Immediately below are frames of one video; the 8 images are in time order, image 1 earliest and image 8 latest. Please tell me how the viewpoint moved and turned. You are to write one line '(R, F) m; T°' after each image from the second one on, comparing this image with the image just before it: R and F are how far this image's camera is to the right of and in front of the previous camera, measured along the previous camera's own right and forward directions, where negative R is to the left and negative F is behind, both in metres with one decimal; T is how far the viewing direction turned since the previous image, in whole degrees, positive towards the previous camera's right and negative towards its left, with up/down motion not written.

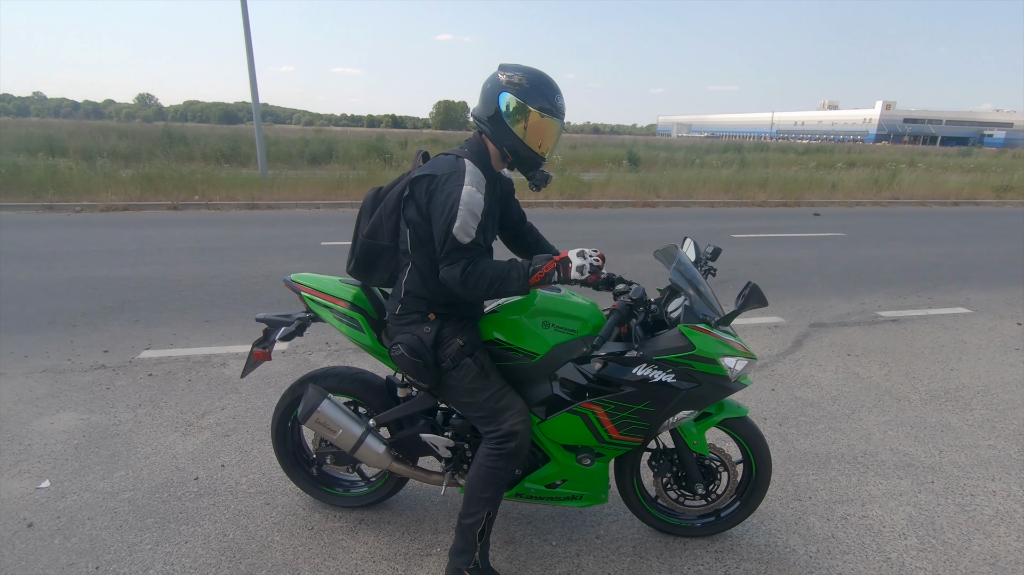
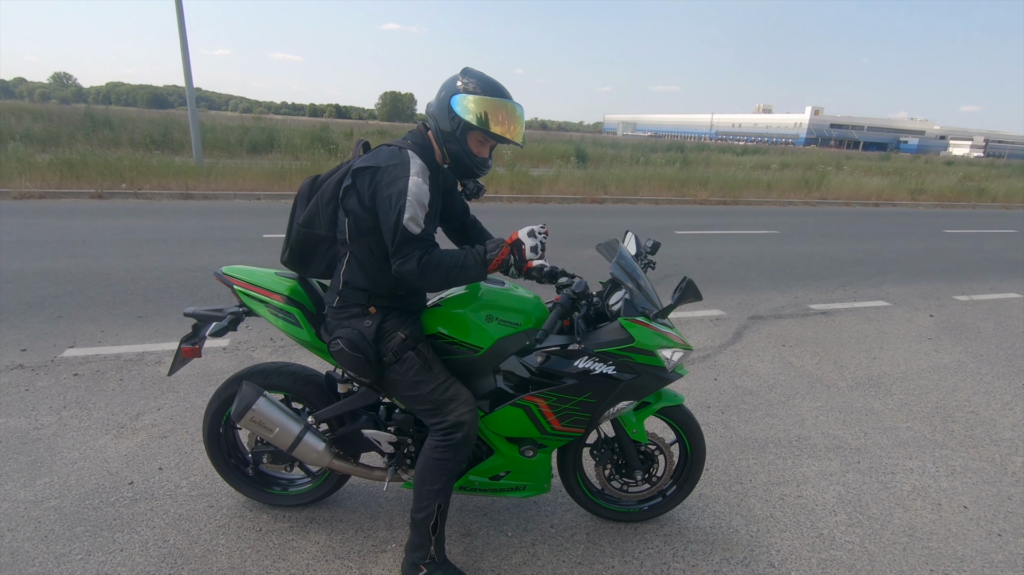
(0.0, 0.0) m; +6°
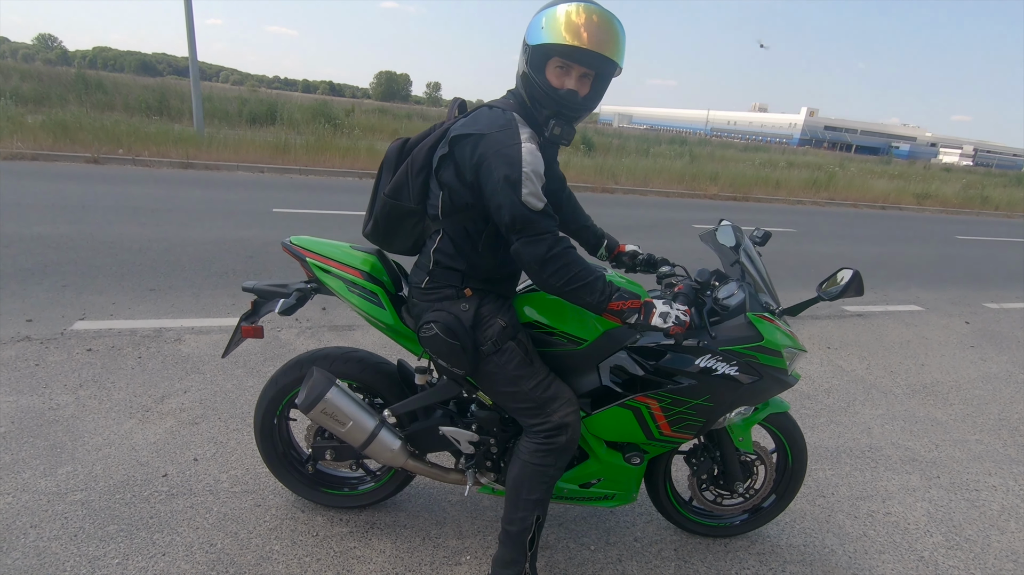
(-0.5, +0.3) m; +1°
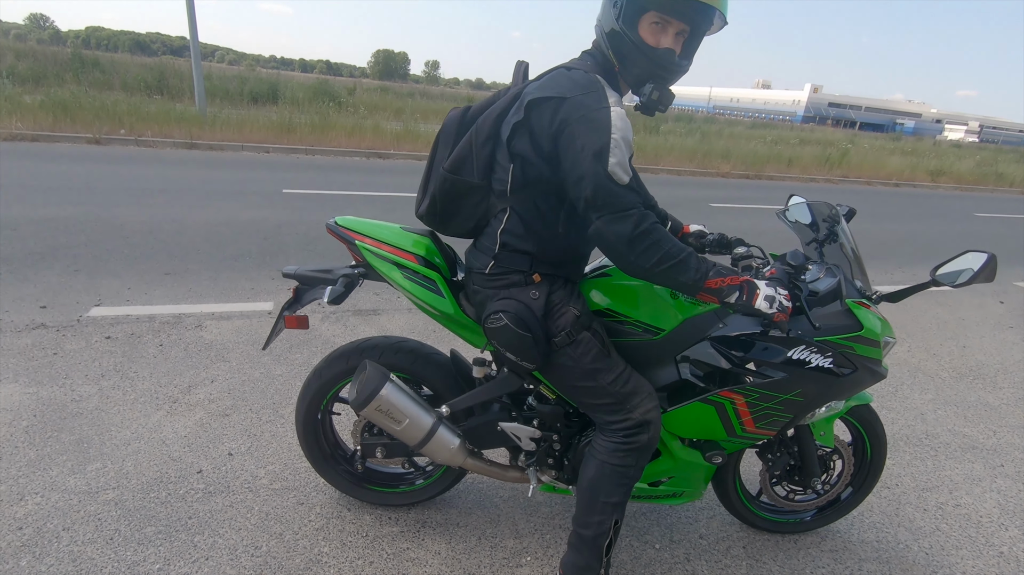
(-0.3, +0.2) m; 0°
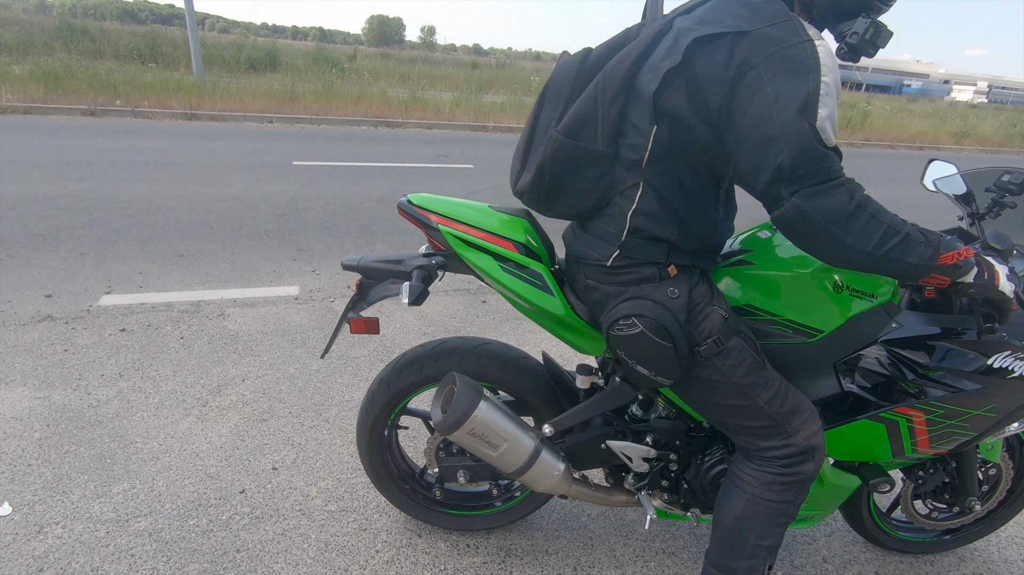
(-0.4, +0.4) m; 0°
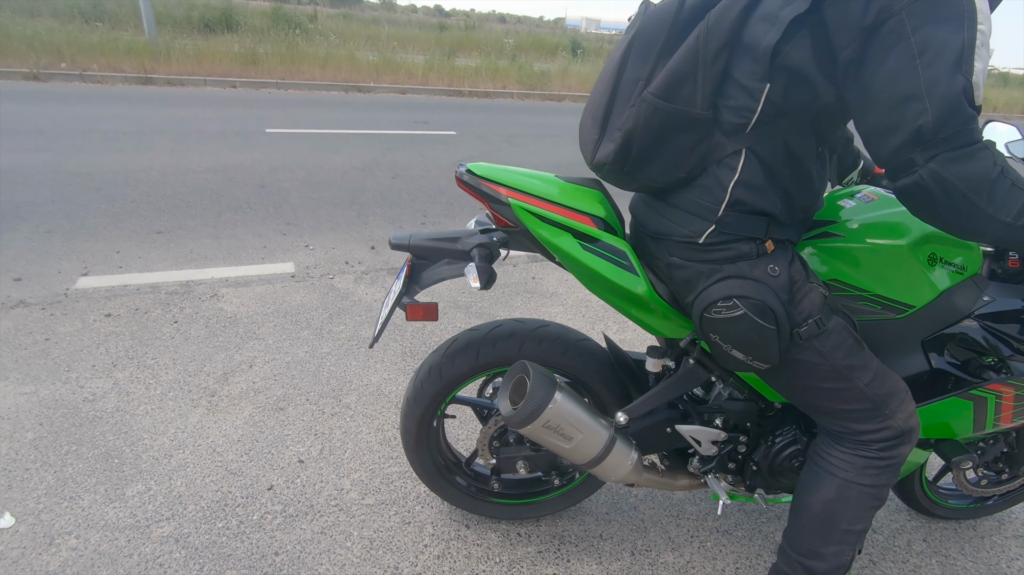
(-0.3, +0.2) m; +3°
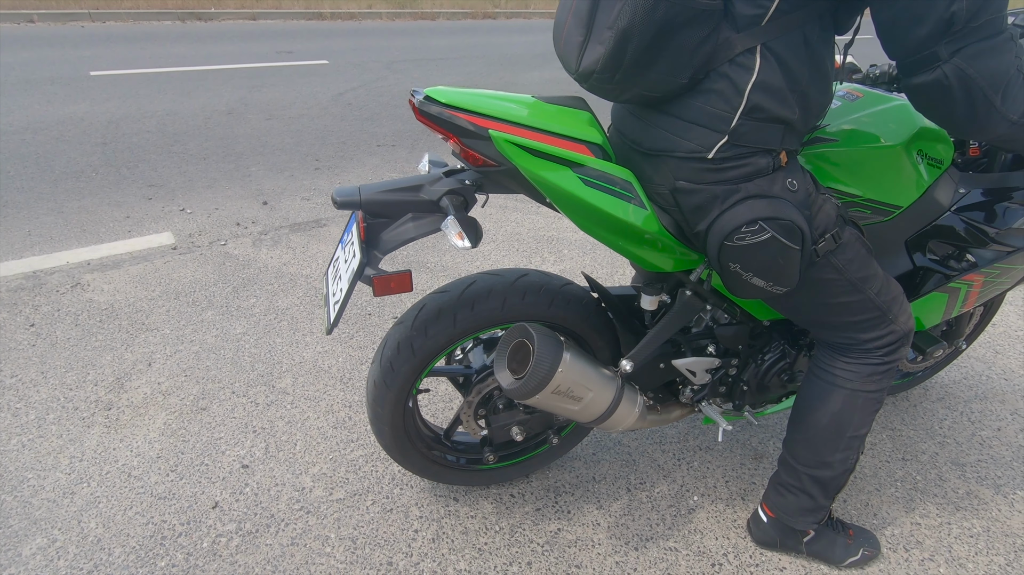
(-0.2, +0.3) m; +11°
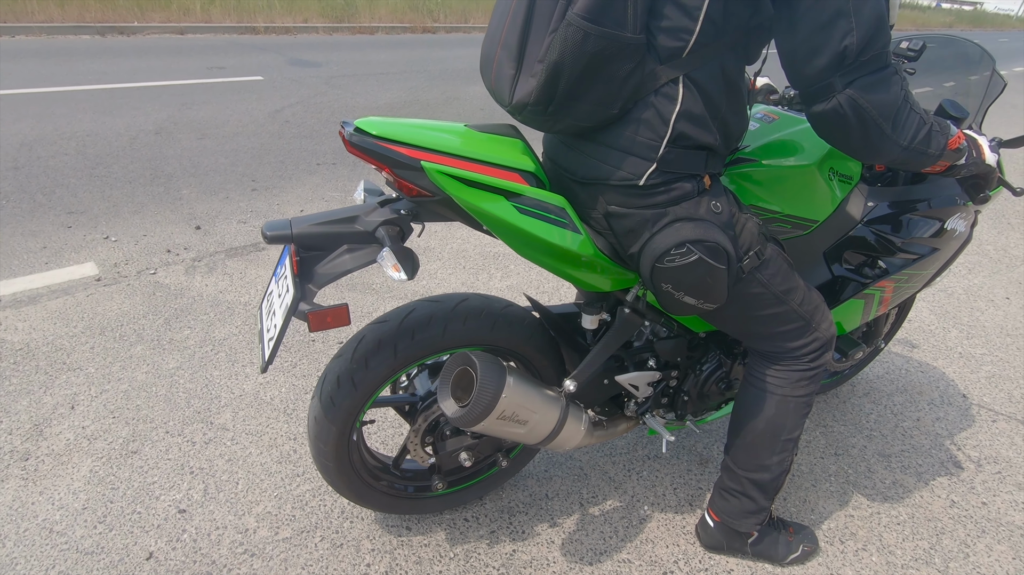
(0.0, 0.0) m; +5°
